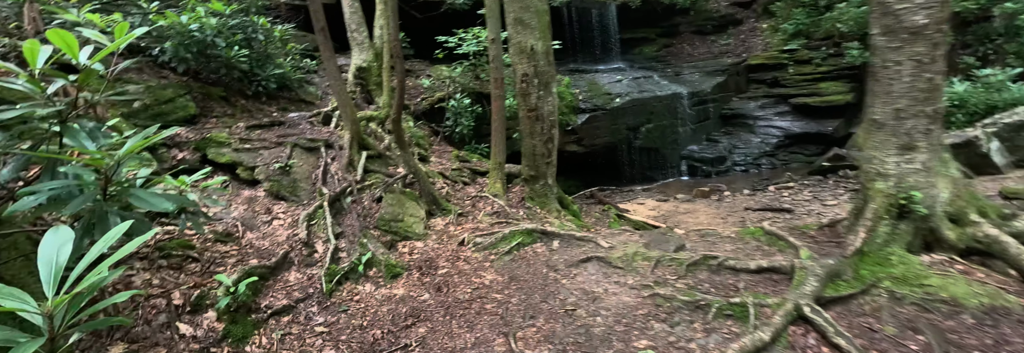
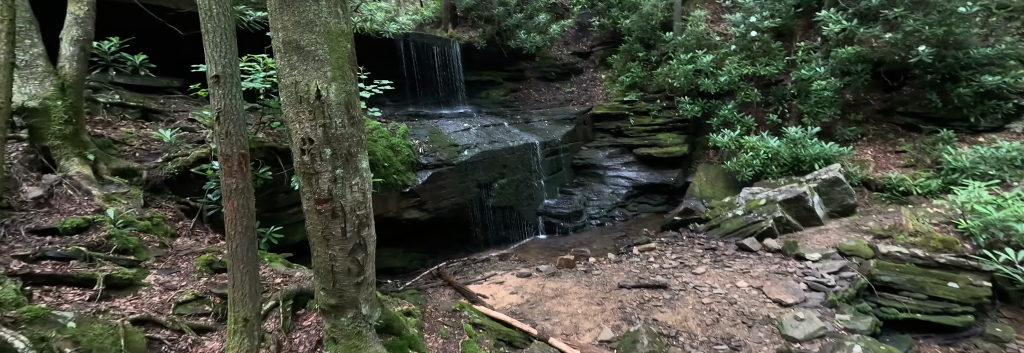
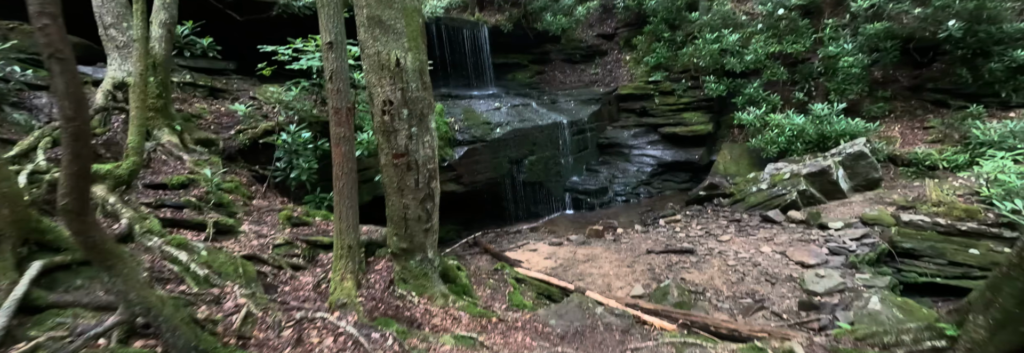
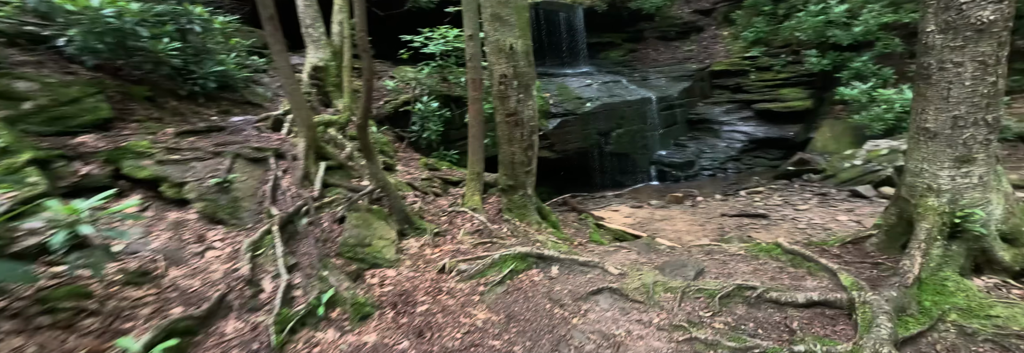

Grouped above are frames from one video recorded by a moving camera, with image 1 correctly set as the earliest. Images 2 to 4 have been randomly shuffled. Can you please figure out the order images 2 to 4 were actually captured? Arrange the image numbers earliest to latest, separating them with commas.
4, 3, 2
